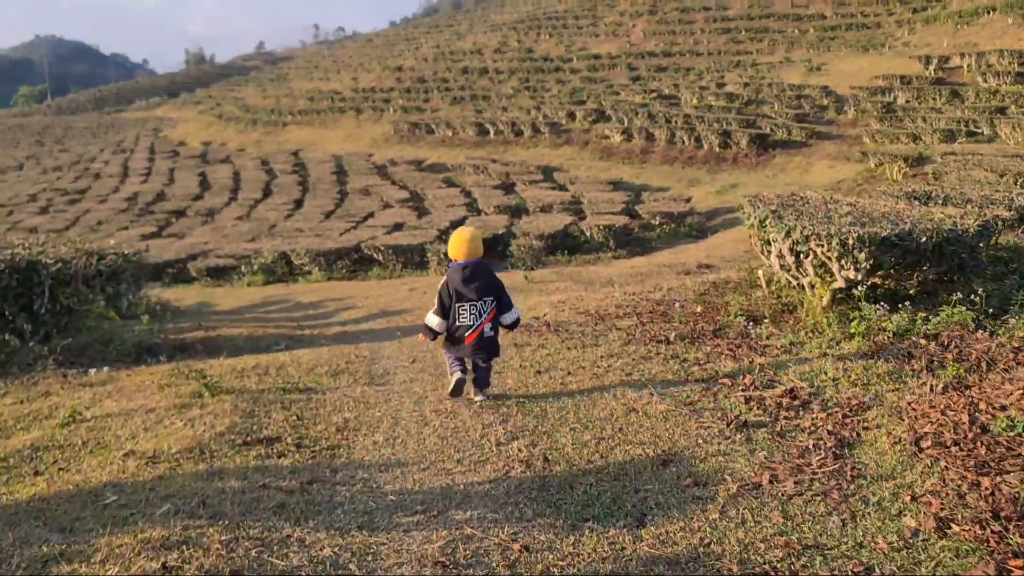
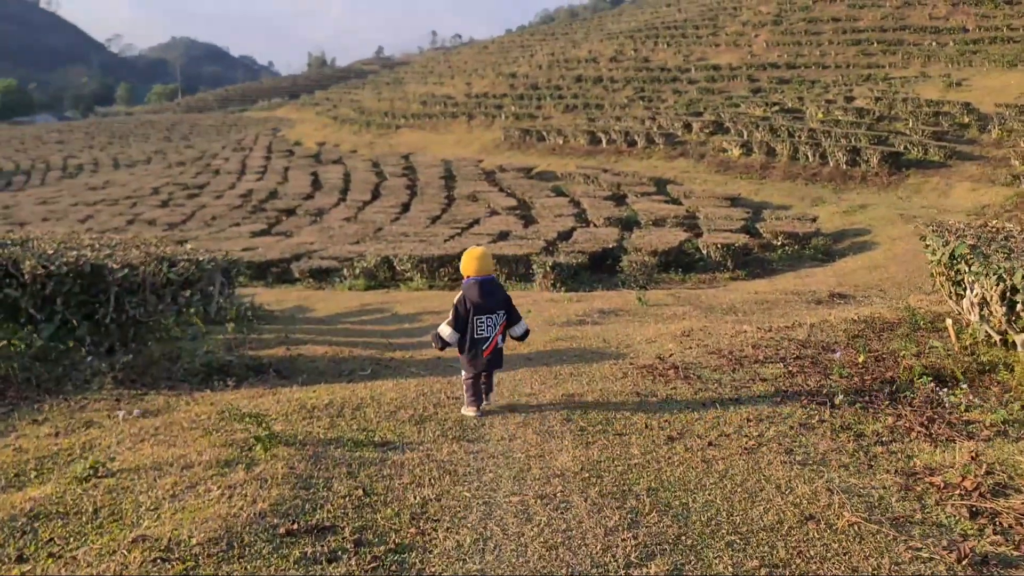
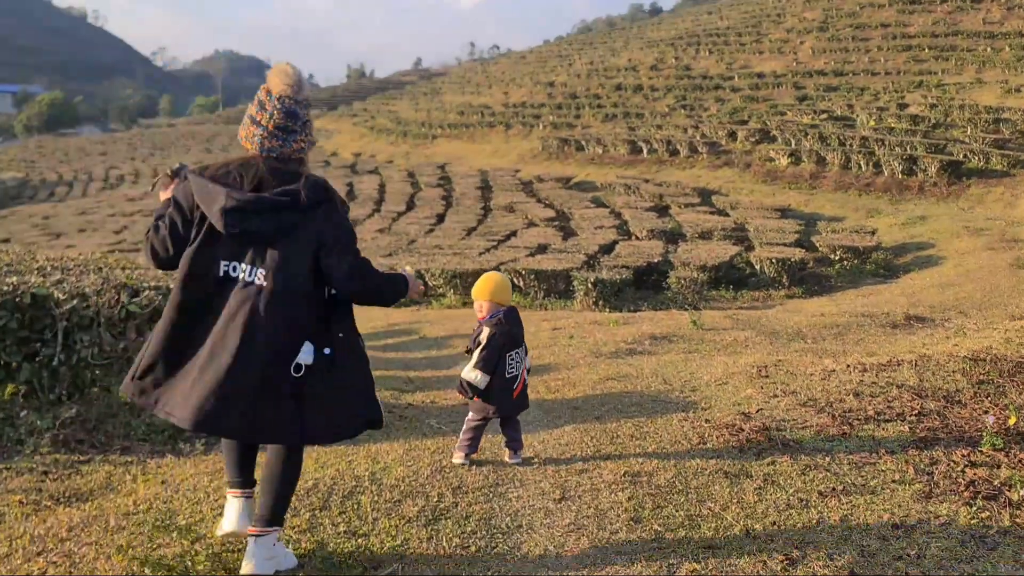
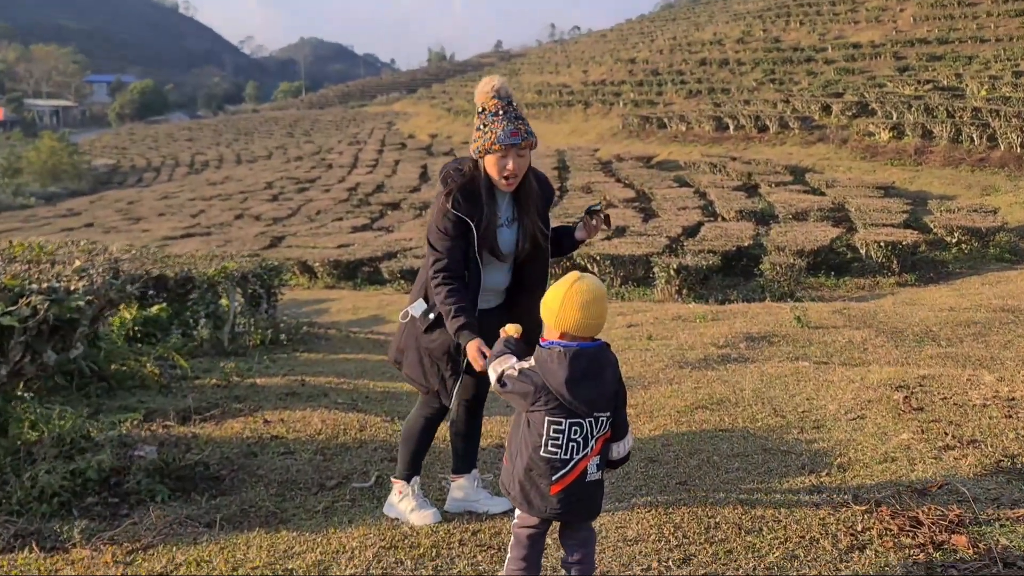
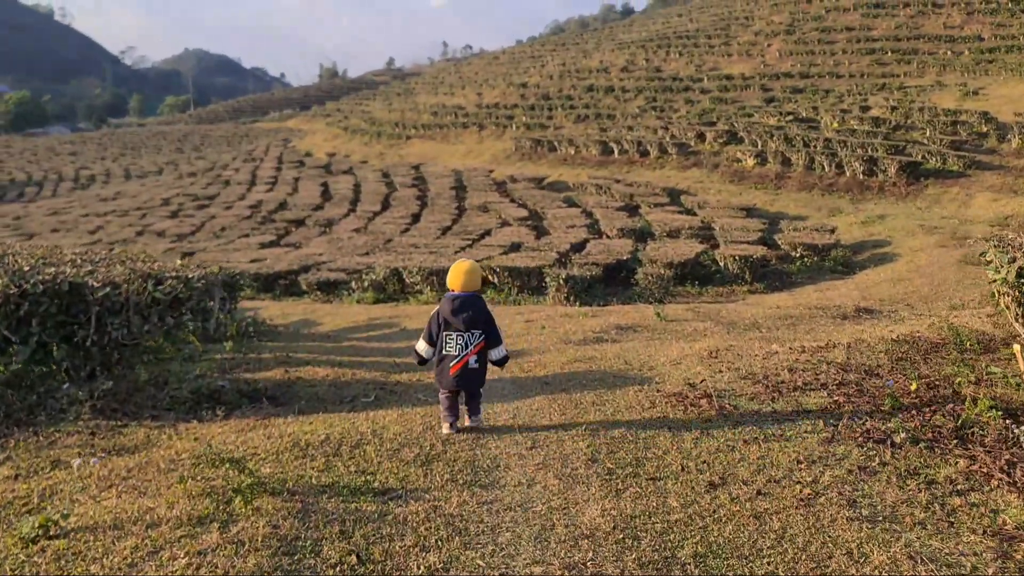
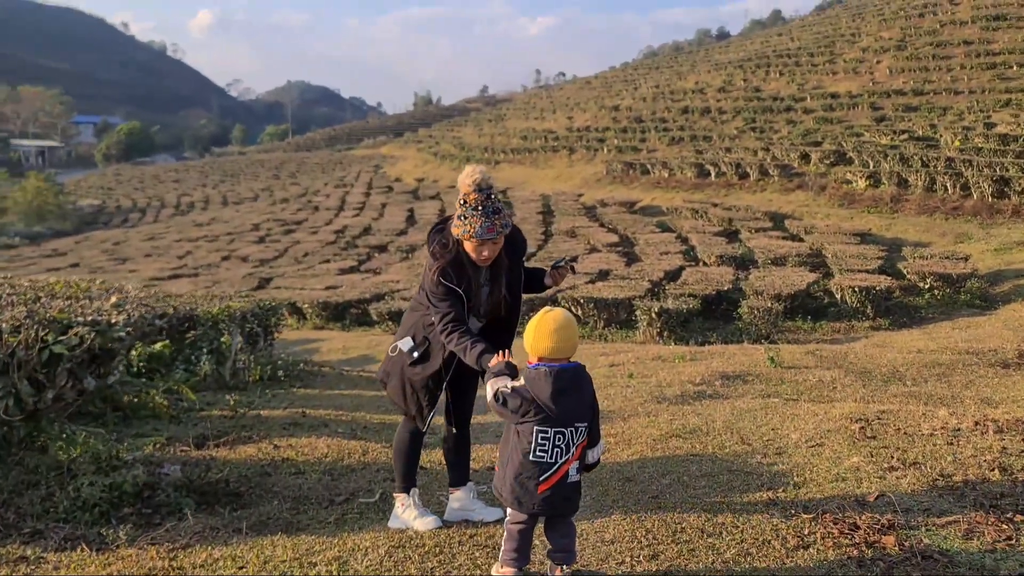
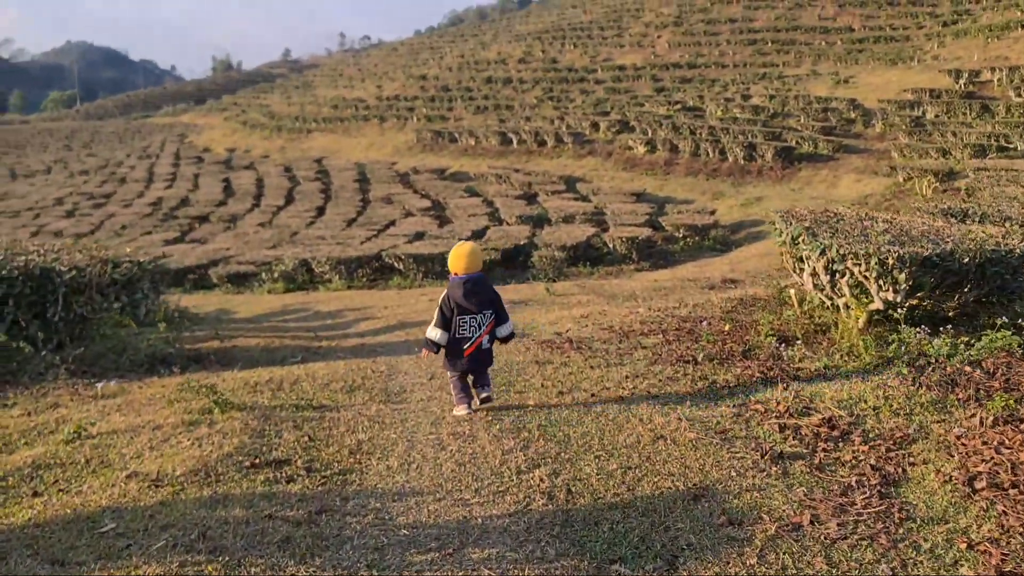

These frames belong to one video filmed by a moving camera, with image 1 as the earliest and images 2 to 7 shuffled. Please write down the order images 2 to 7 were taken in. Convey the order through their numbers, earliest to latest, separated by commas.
7, 2, 5, 3, 6, 4
